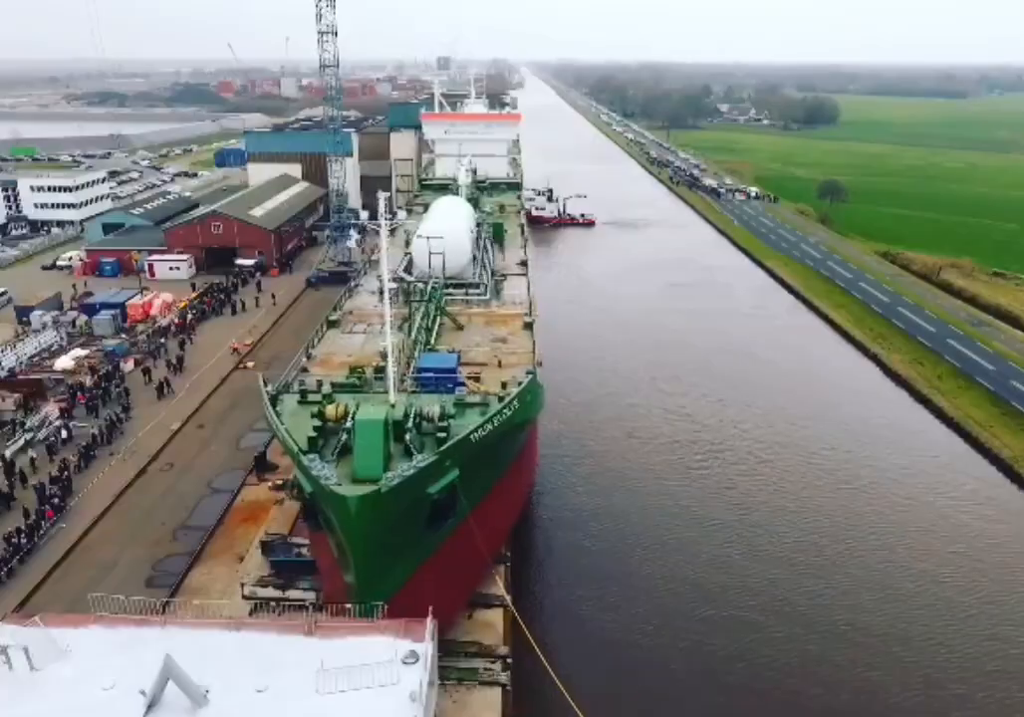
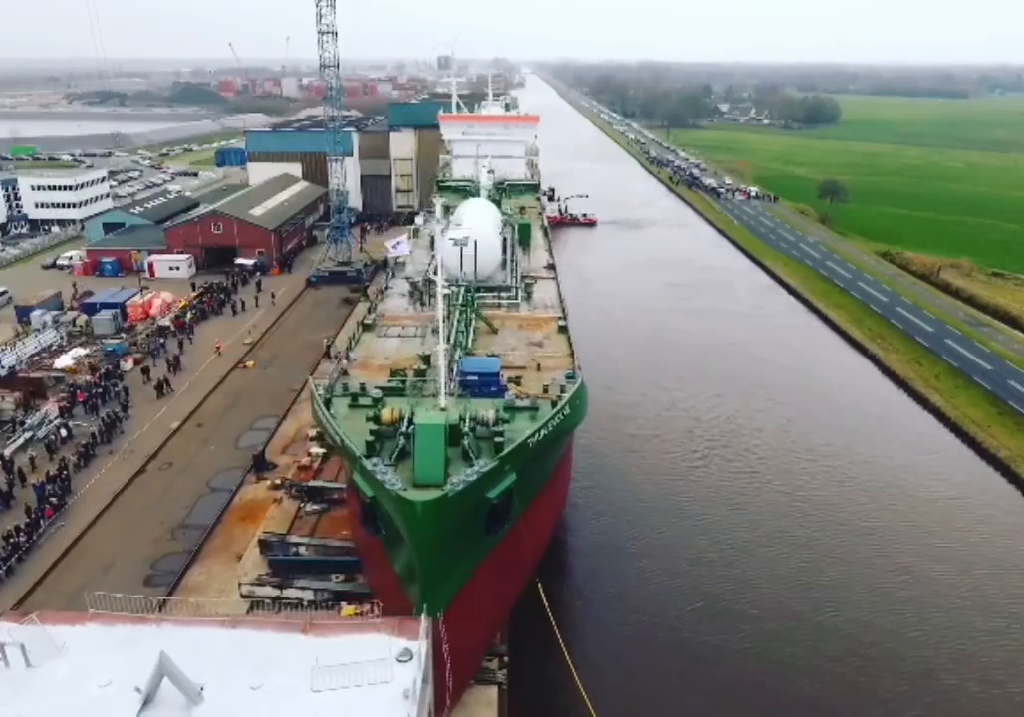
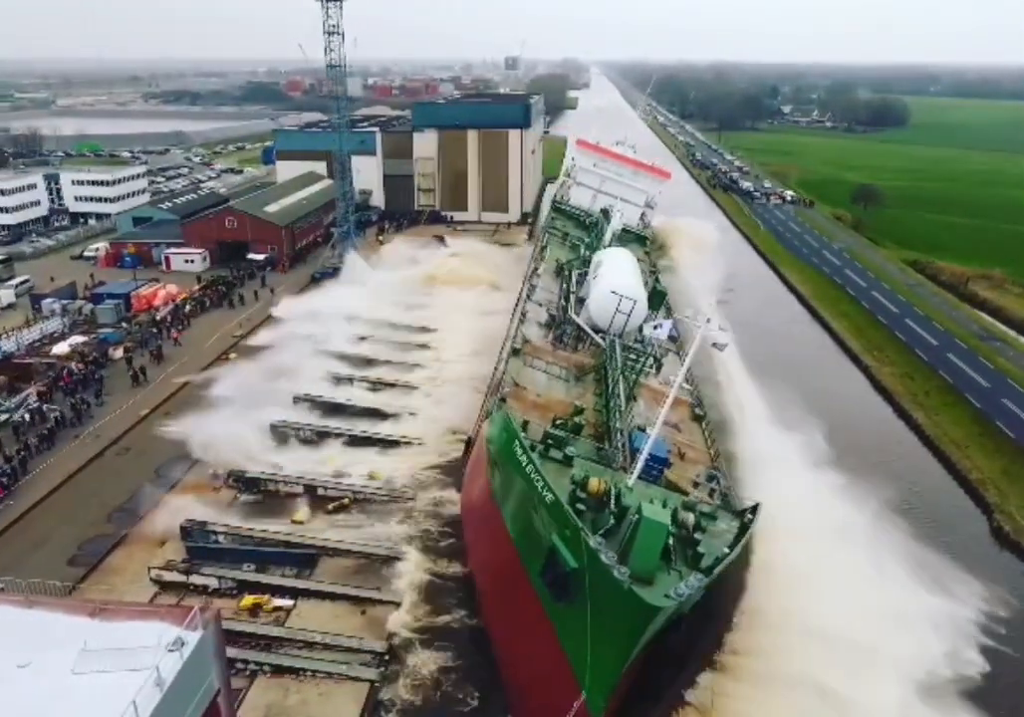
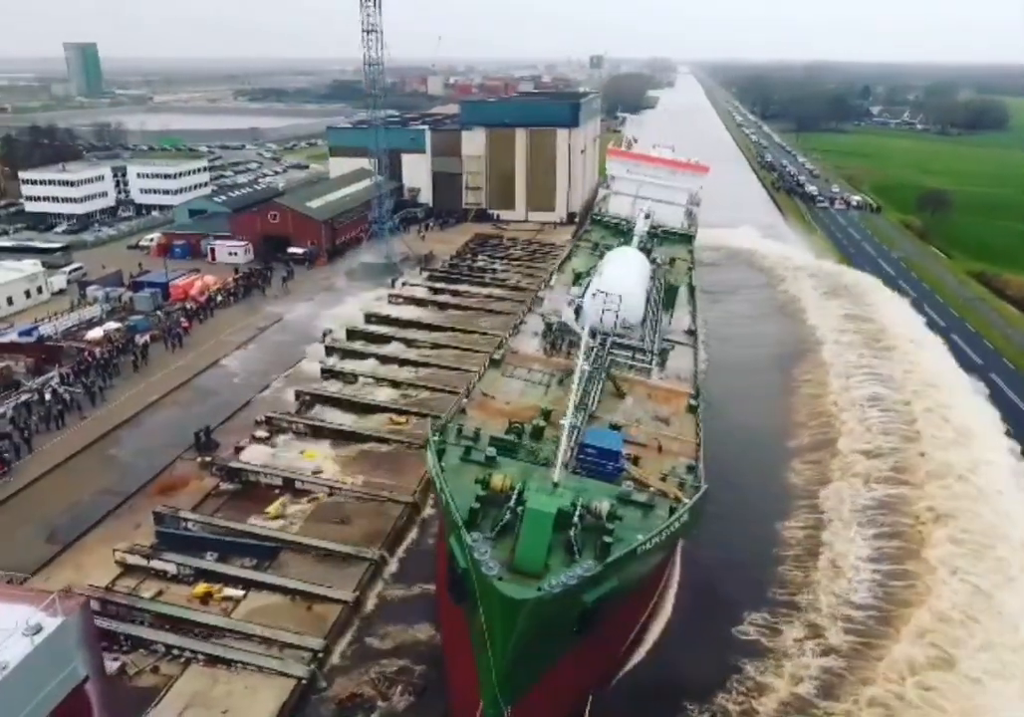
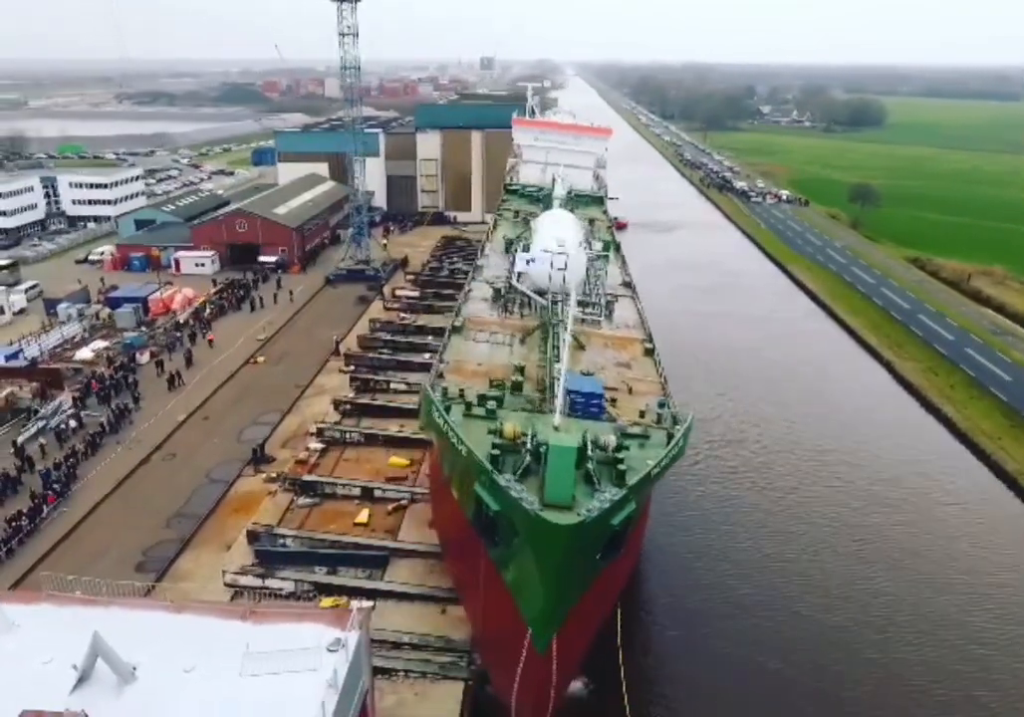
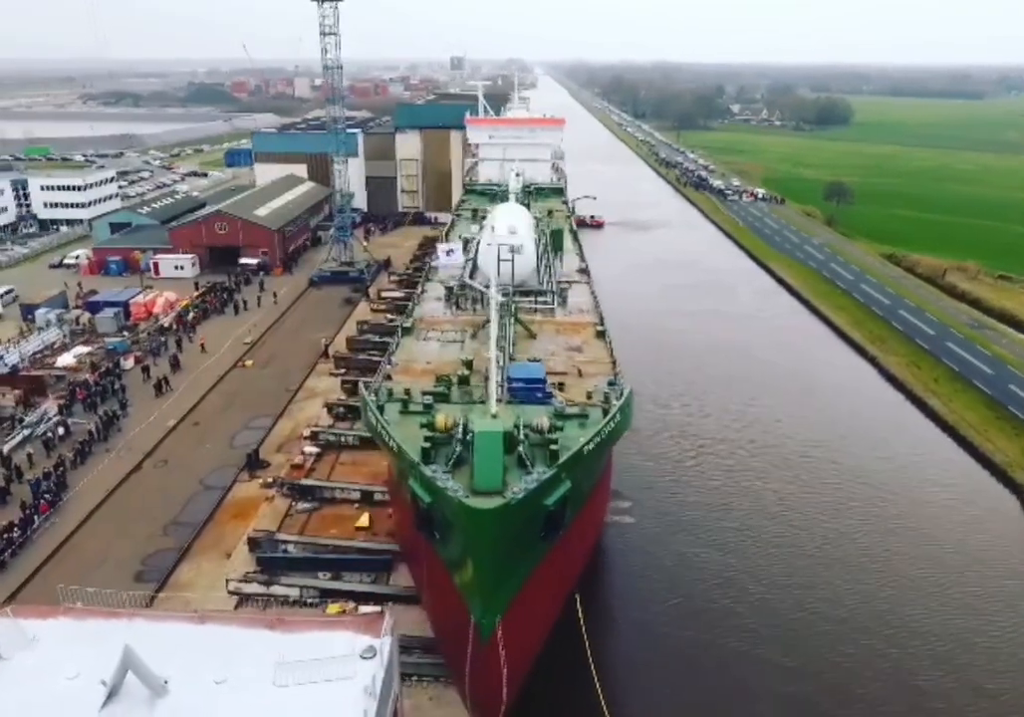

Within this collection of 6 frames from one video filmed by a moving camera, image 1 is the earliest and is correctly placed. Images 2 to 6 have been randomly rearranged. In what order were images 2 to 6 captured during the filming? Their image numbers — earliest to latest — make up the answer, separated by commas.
2, 6, 5, 3, 4
